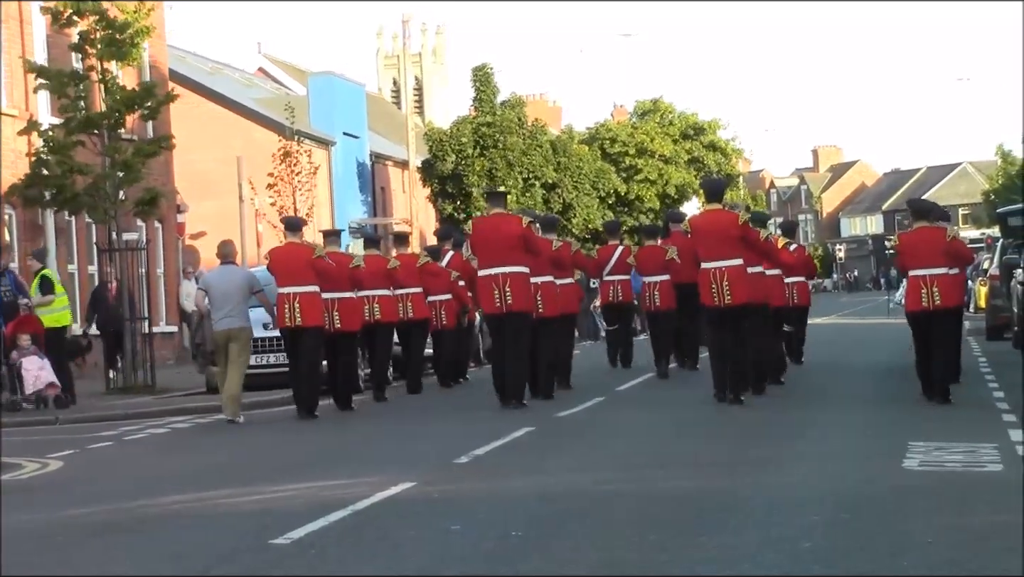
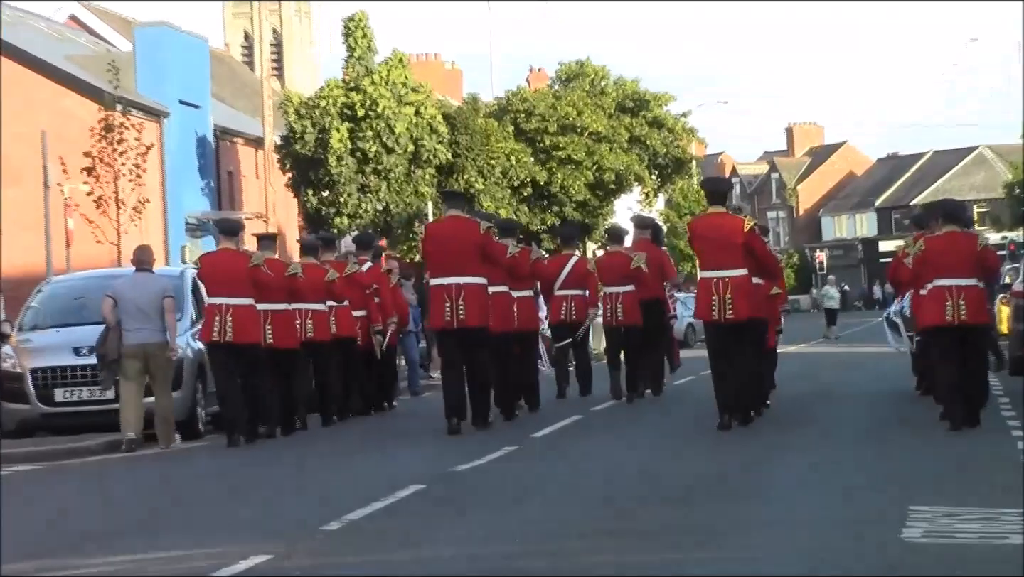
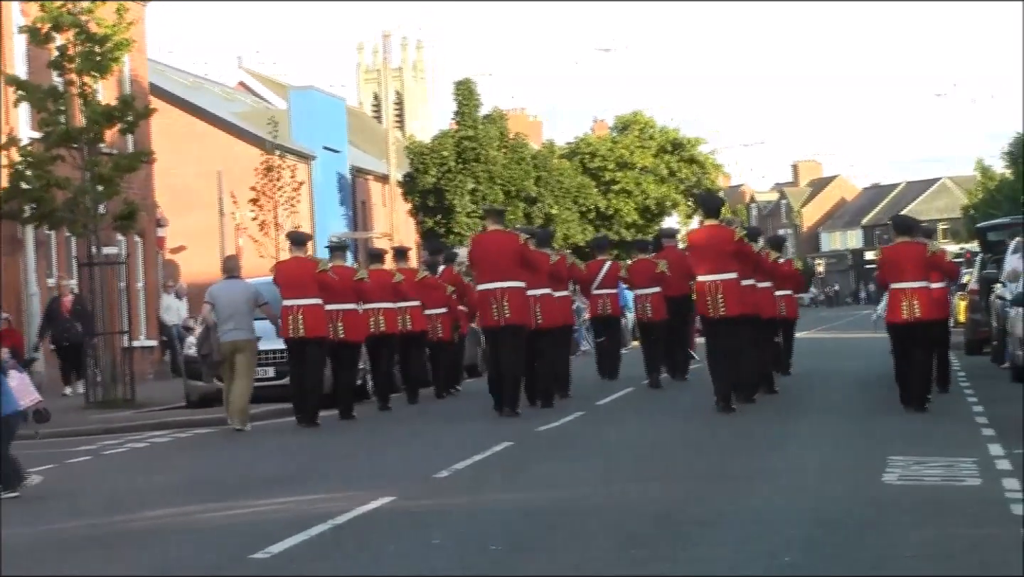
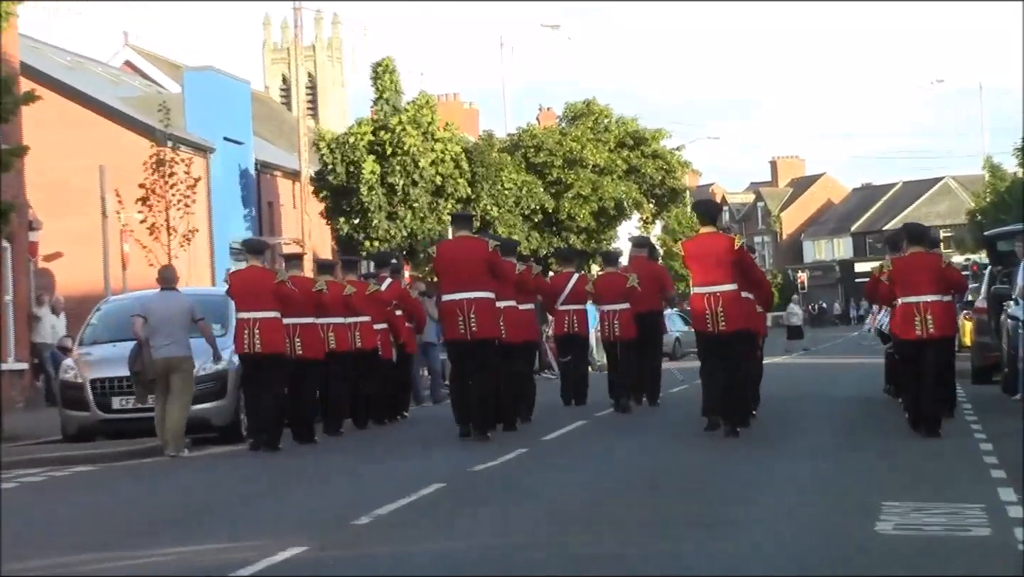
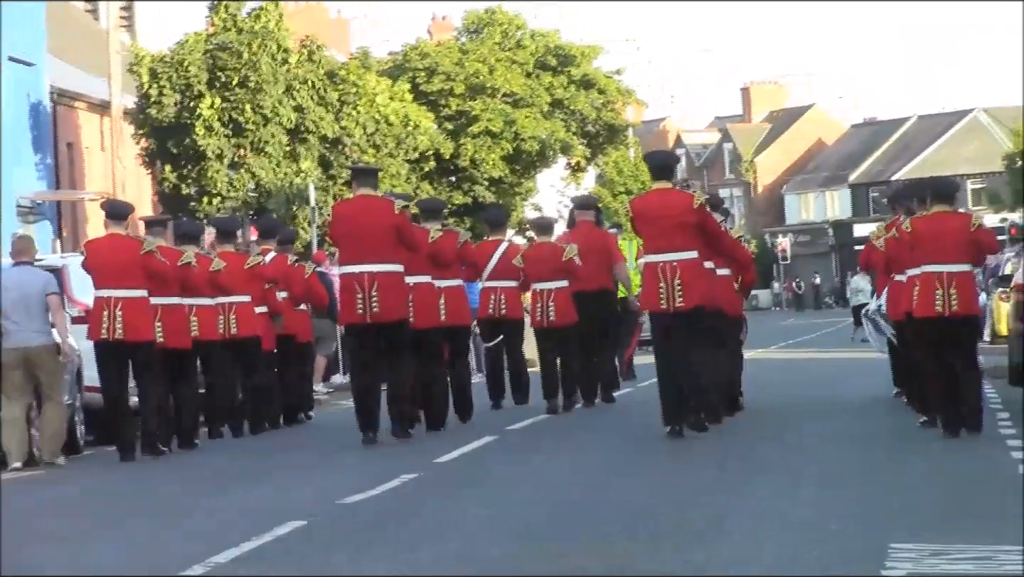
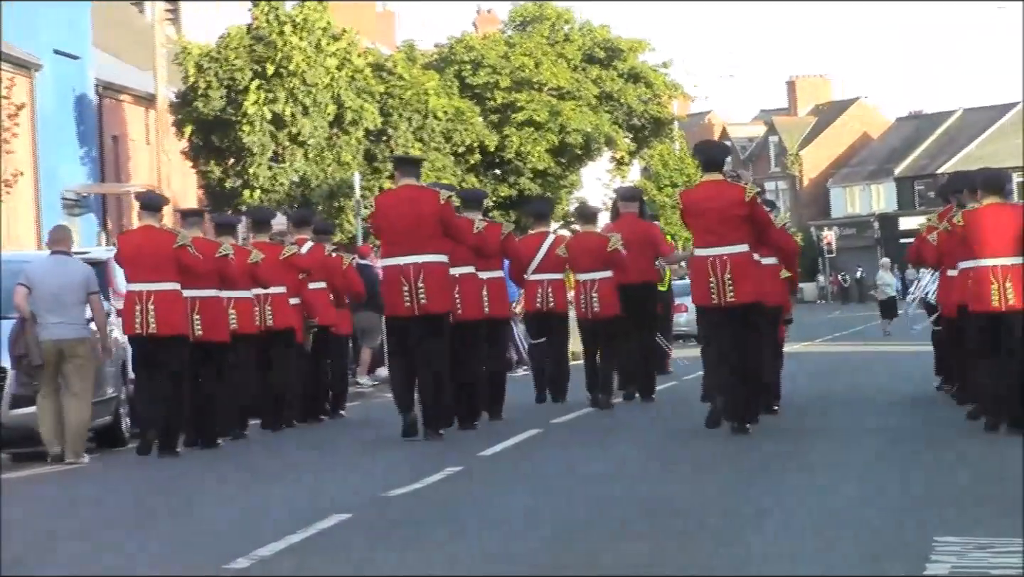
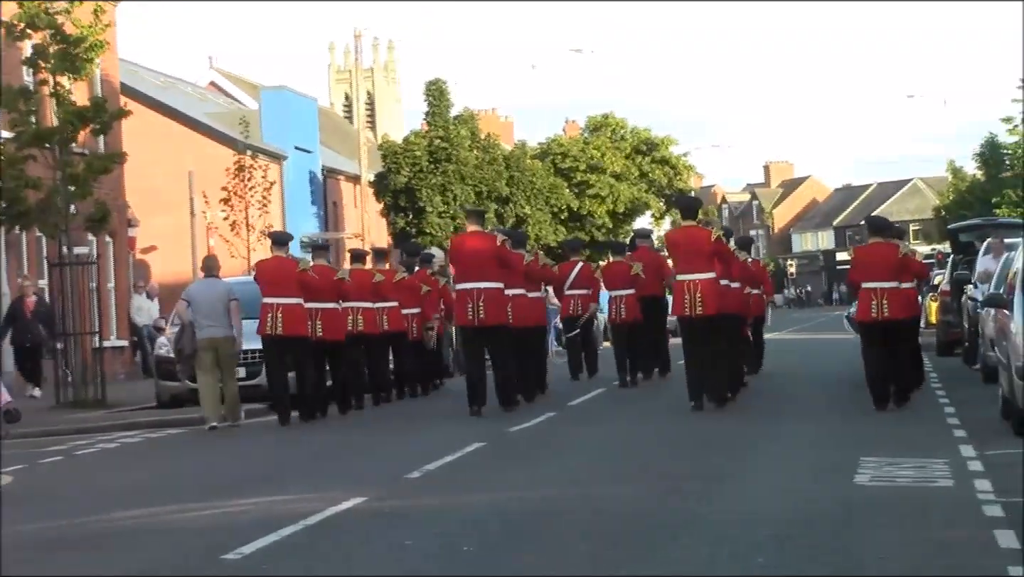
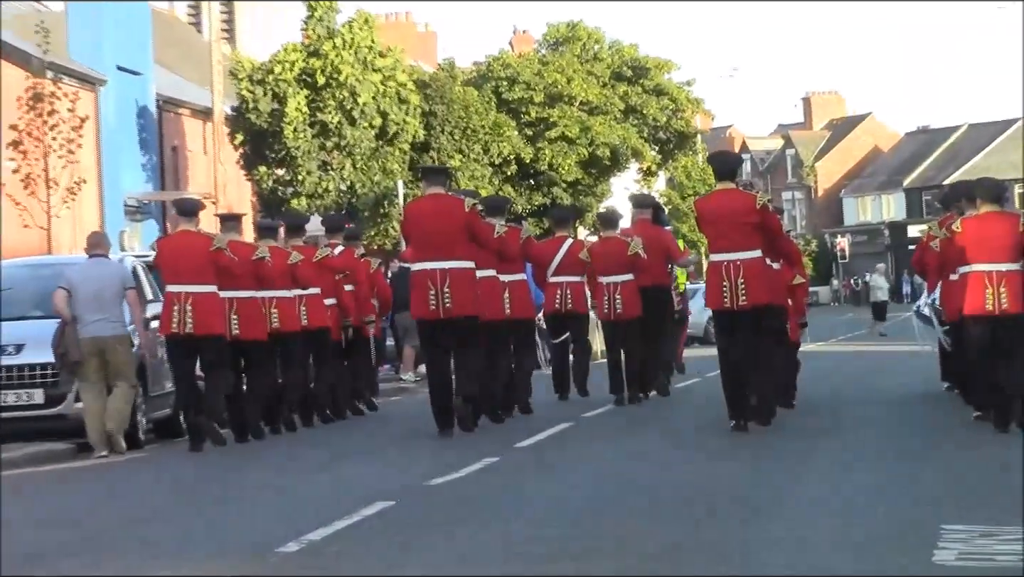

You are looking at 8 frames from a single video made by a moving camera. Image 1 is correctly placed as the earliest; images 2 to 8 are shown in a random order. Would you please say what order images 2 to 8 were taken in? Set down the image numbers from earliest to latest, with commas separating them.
3, 7, 4, 2, 8, 6, 5
